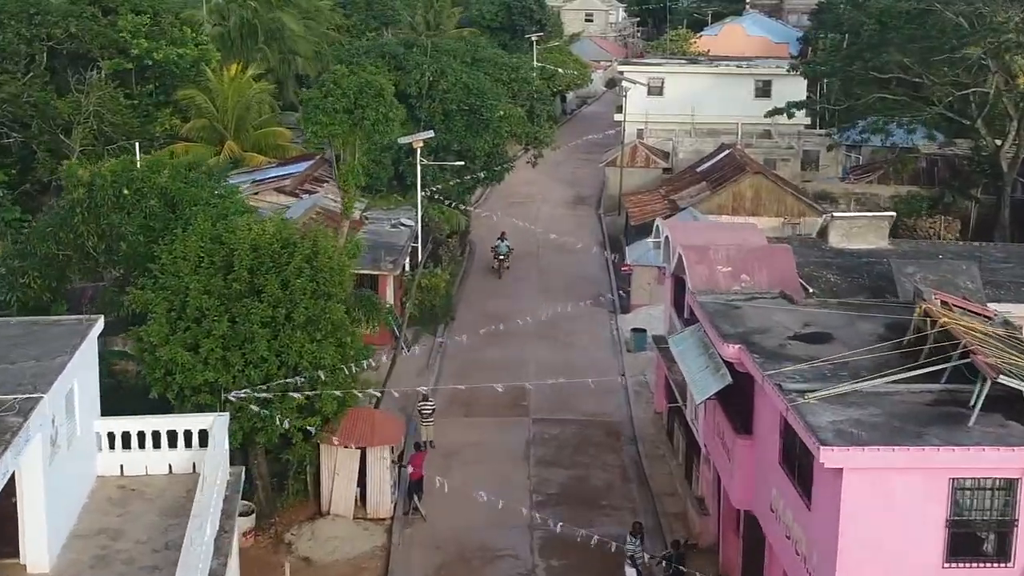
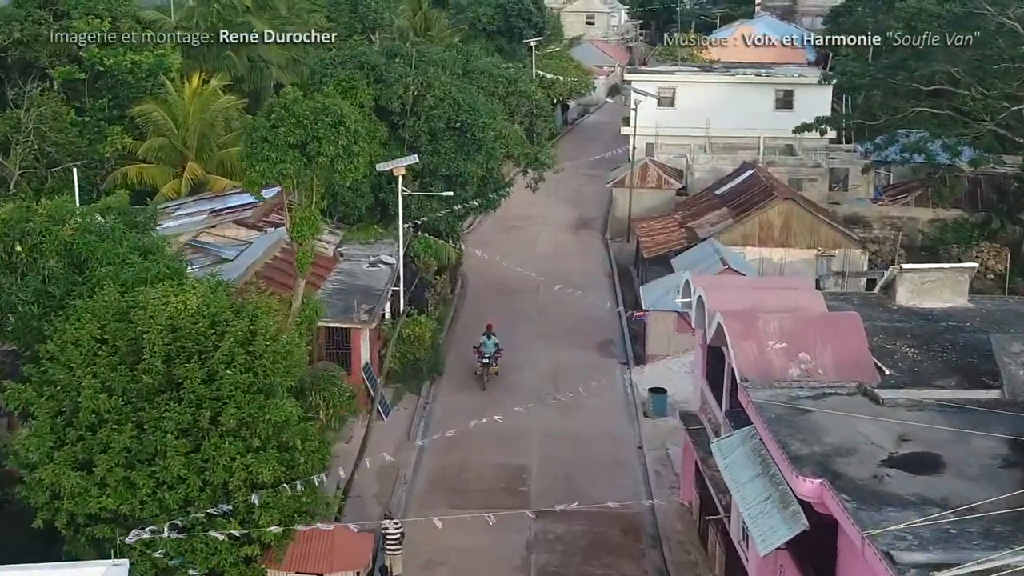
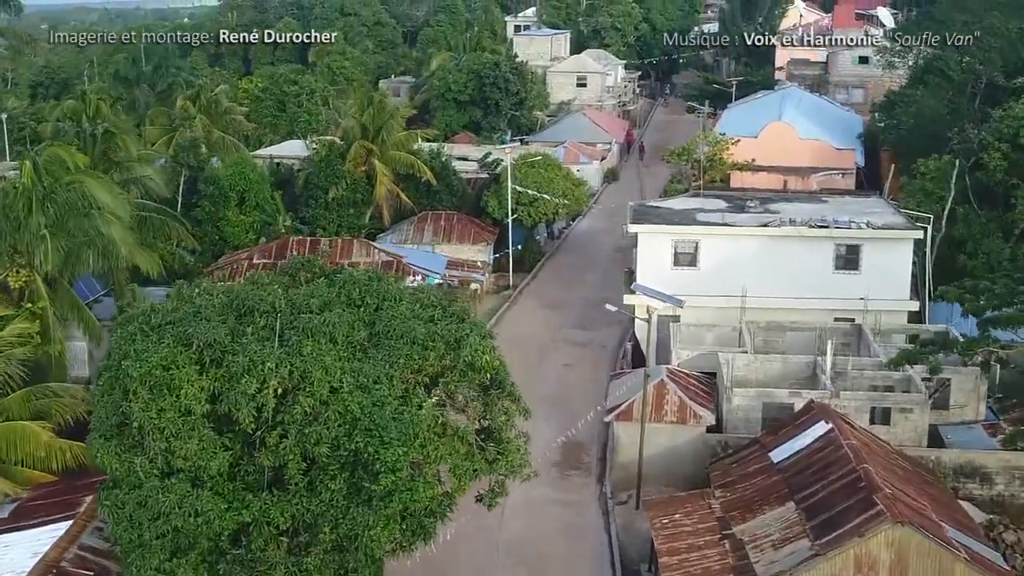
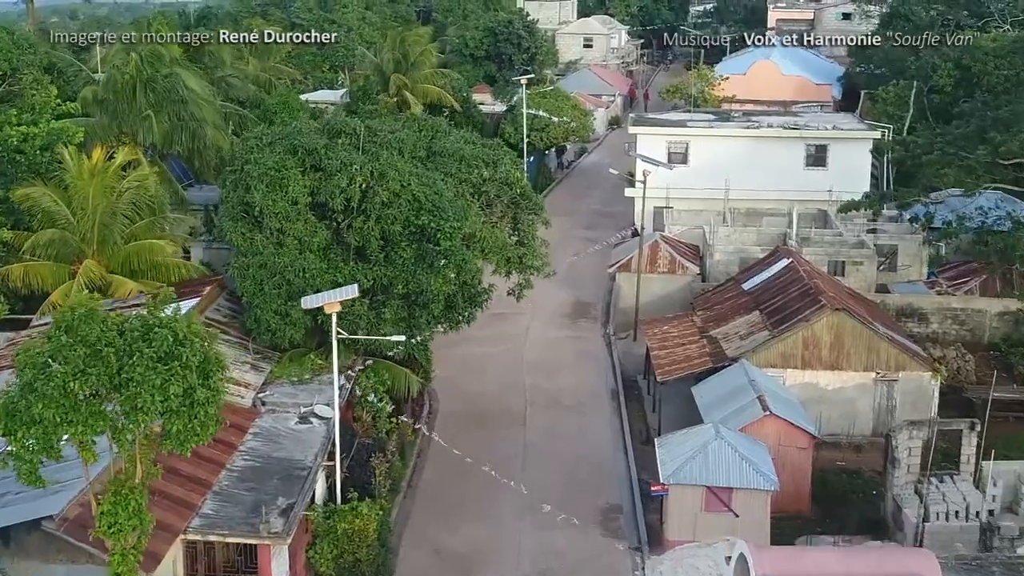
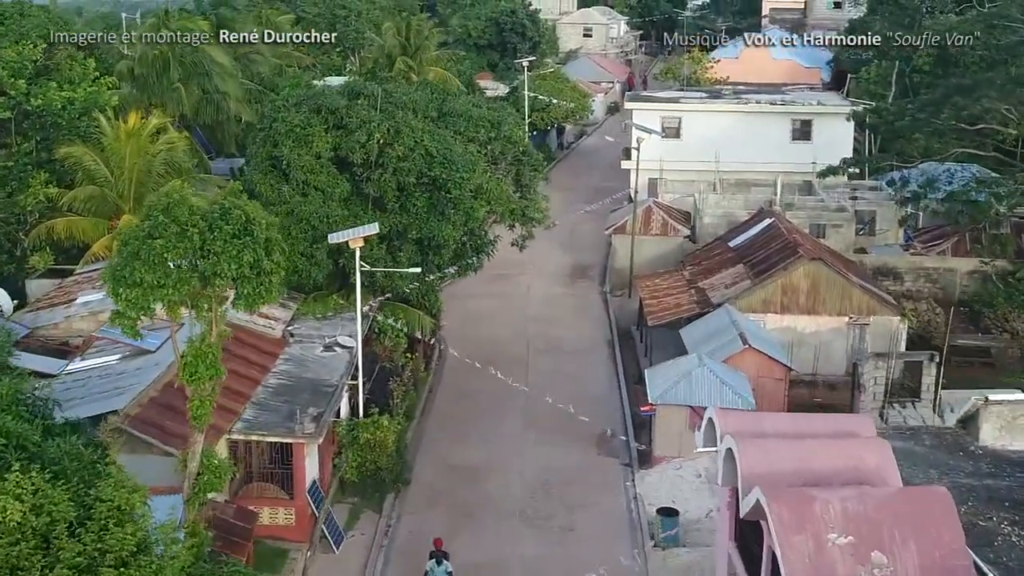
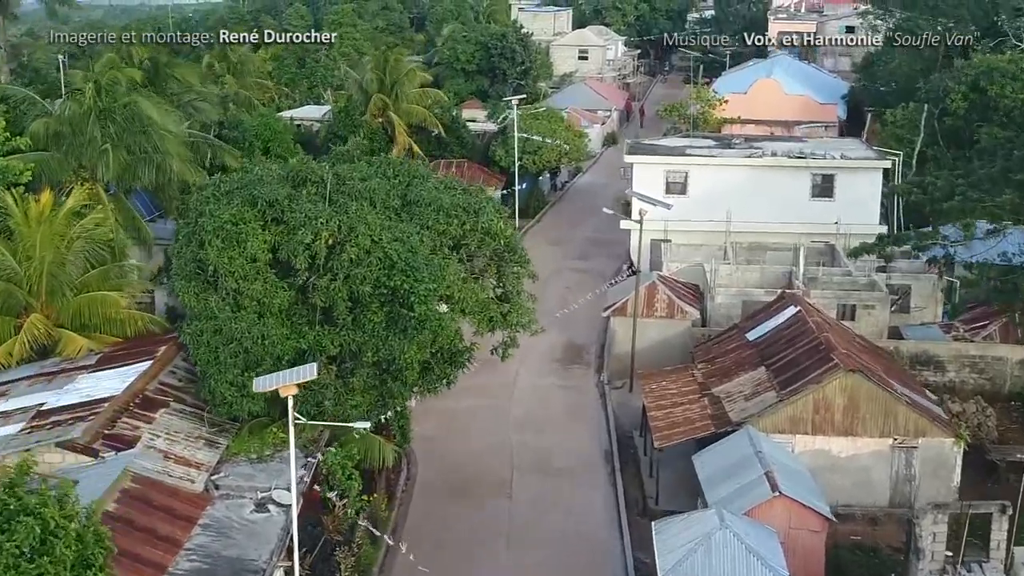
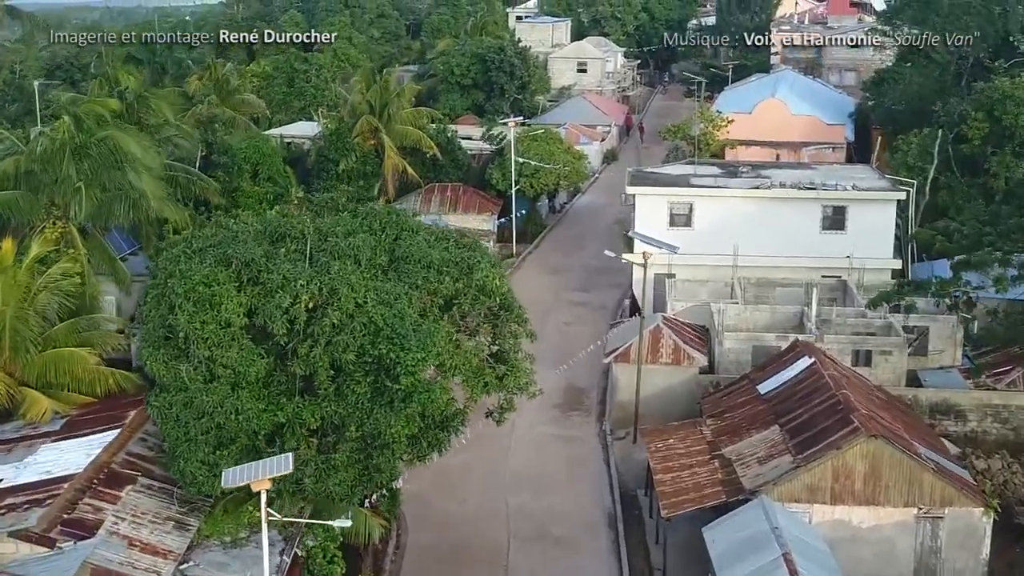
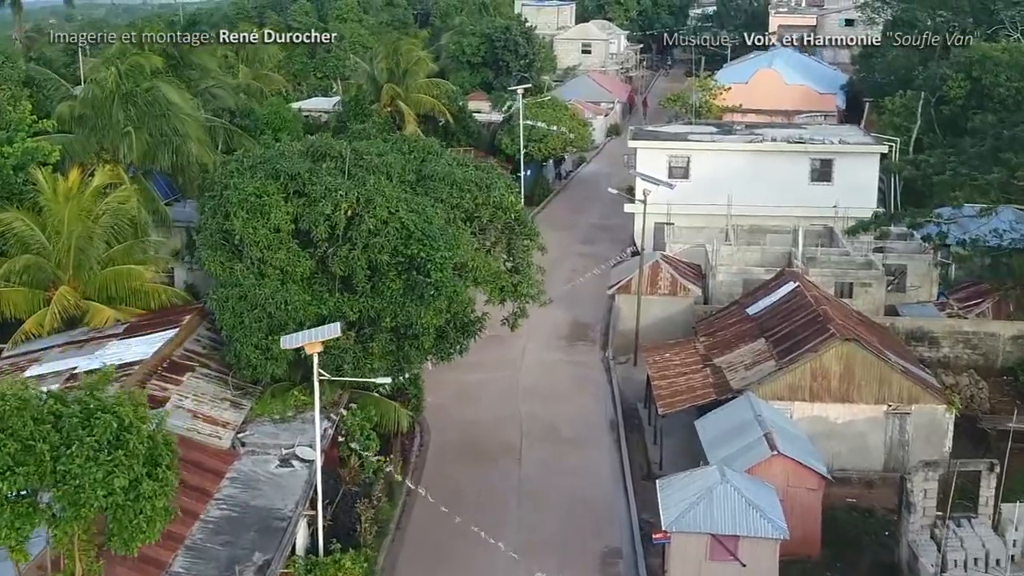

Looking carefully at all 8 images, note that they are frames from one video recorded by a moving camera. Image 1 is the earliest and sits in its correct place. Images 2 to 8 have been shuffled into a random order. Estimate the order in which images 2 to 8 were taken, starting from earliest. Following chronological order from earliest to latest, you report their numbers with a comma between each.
2, 5, 4, 8, 6, 7, 3
